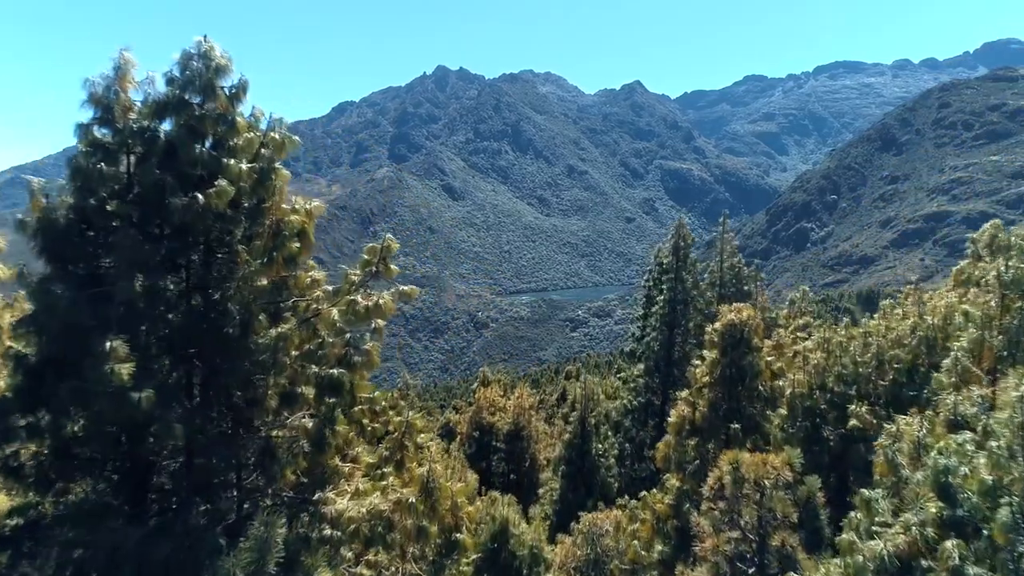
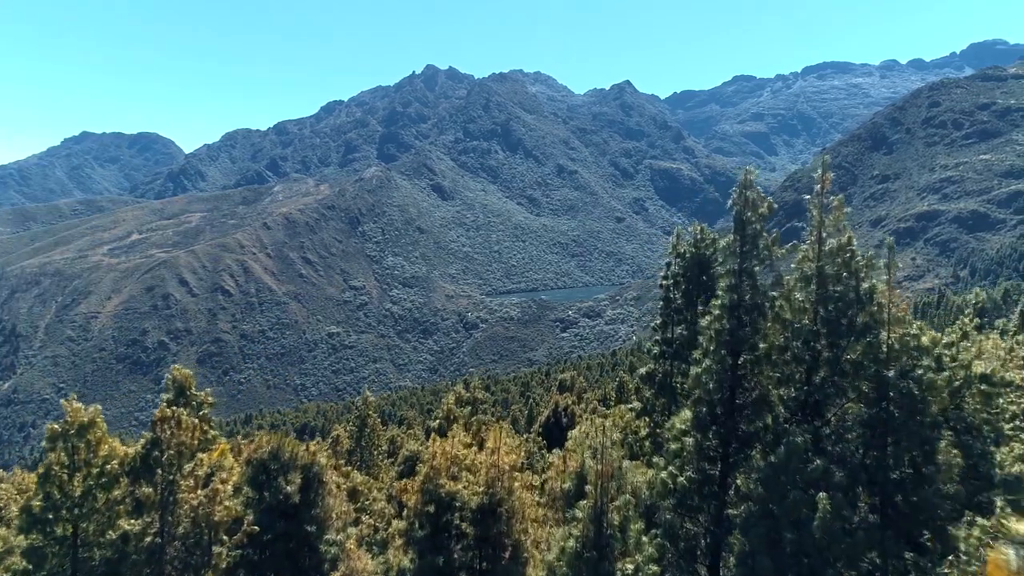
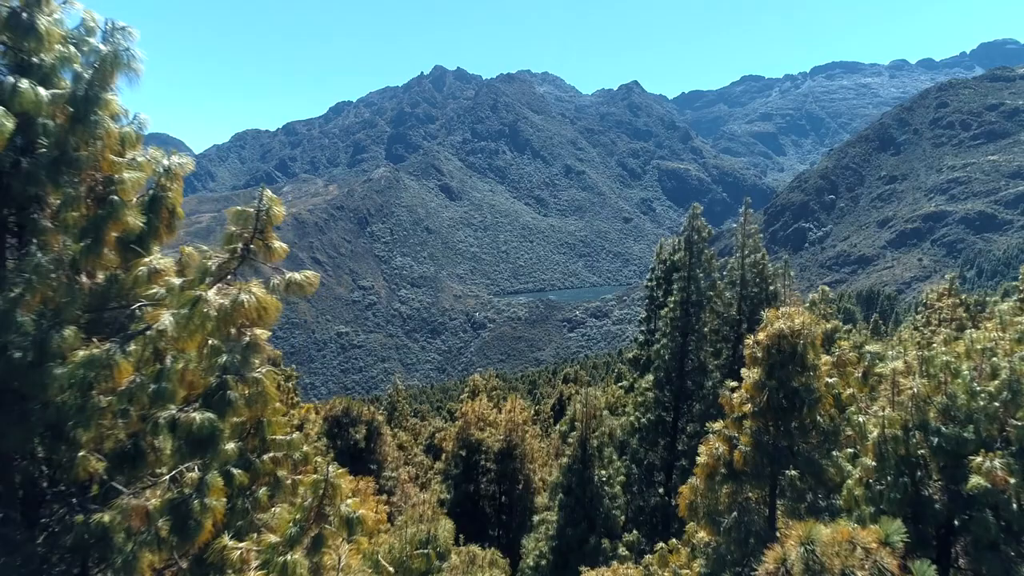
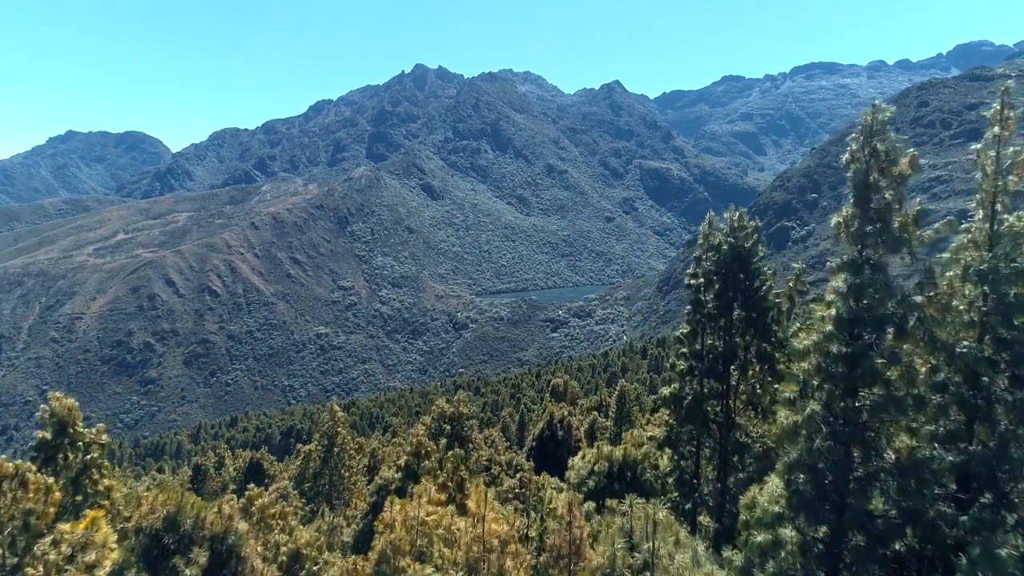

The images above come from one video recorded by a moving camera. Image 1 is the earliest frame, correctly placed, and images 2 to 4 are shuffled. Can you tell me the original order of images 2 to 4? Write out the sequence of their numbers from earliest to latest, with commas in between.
3, 2, 4
